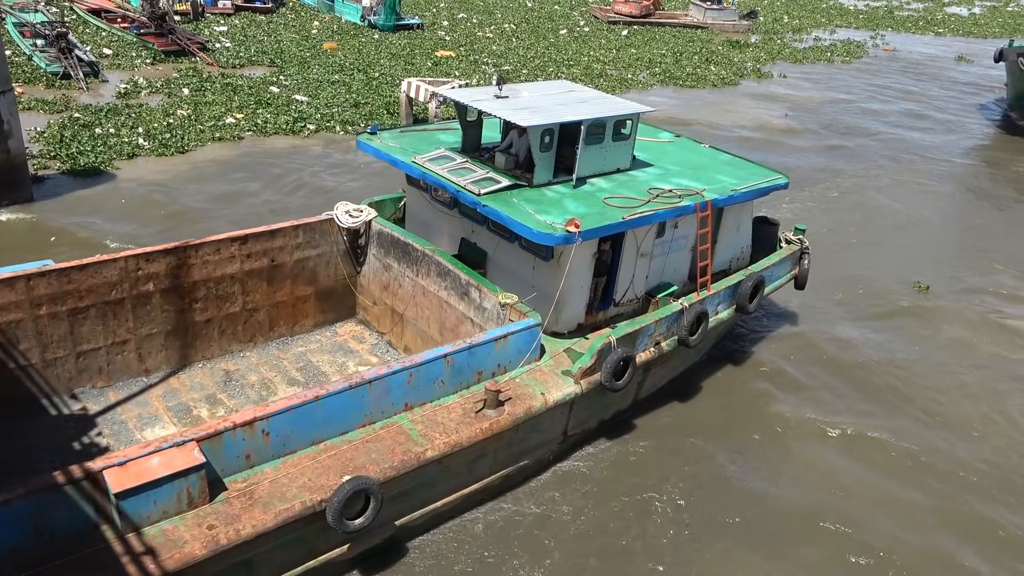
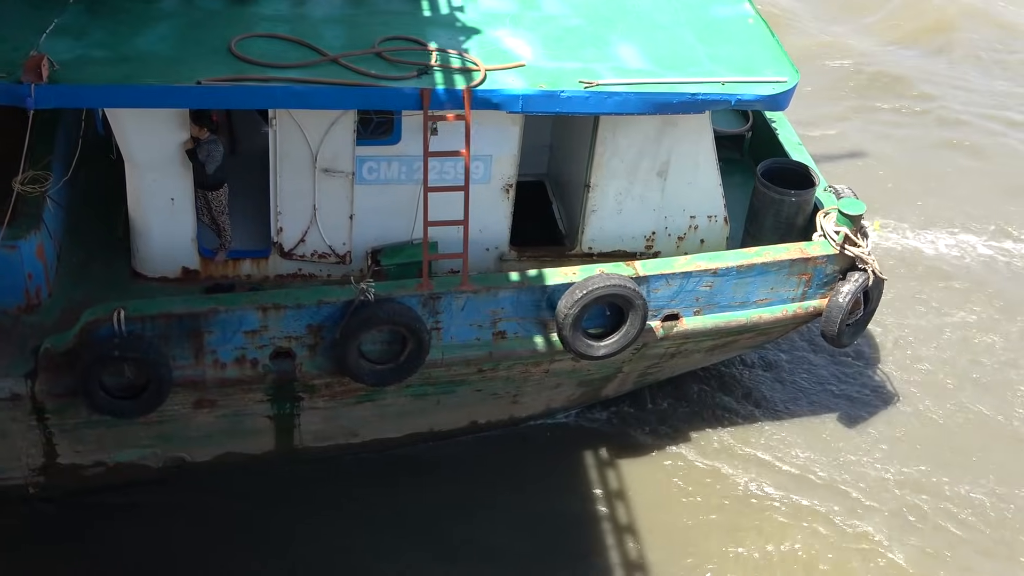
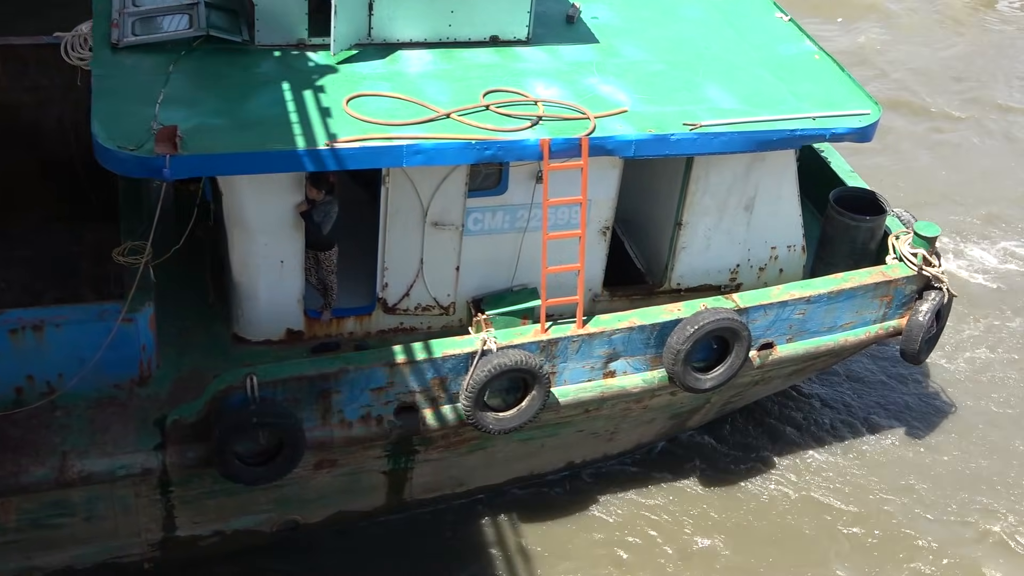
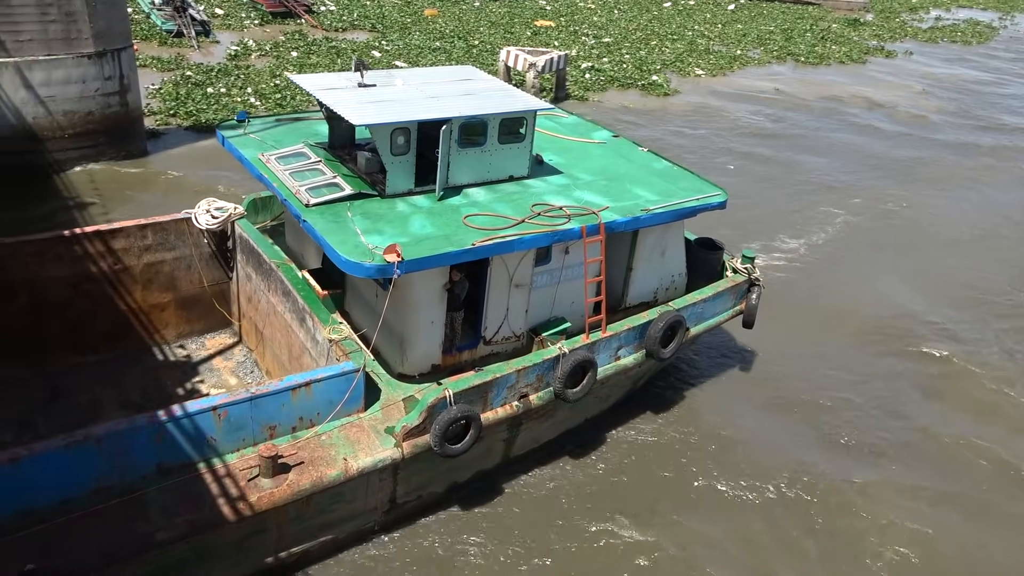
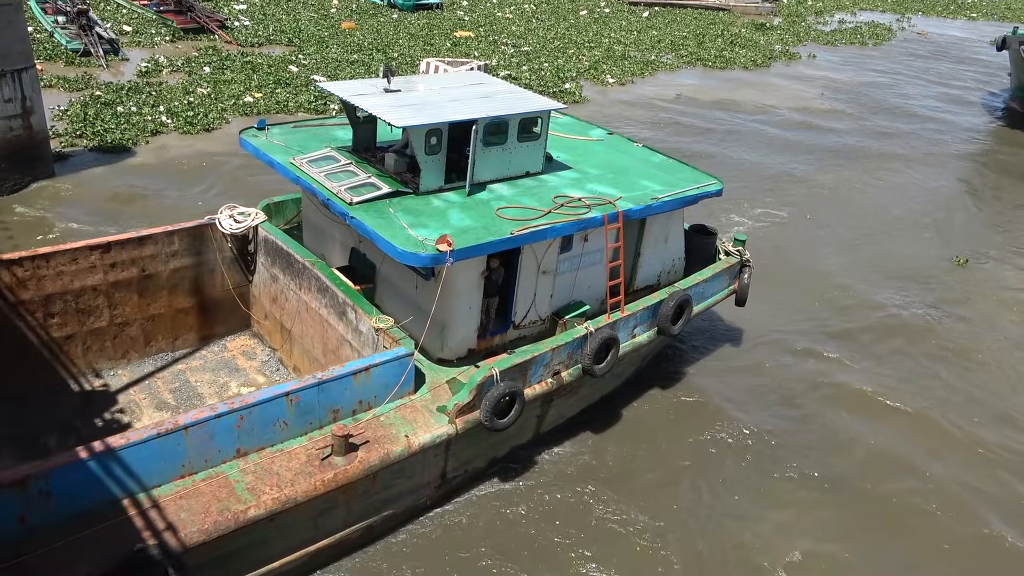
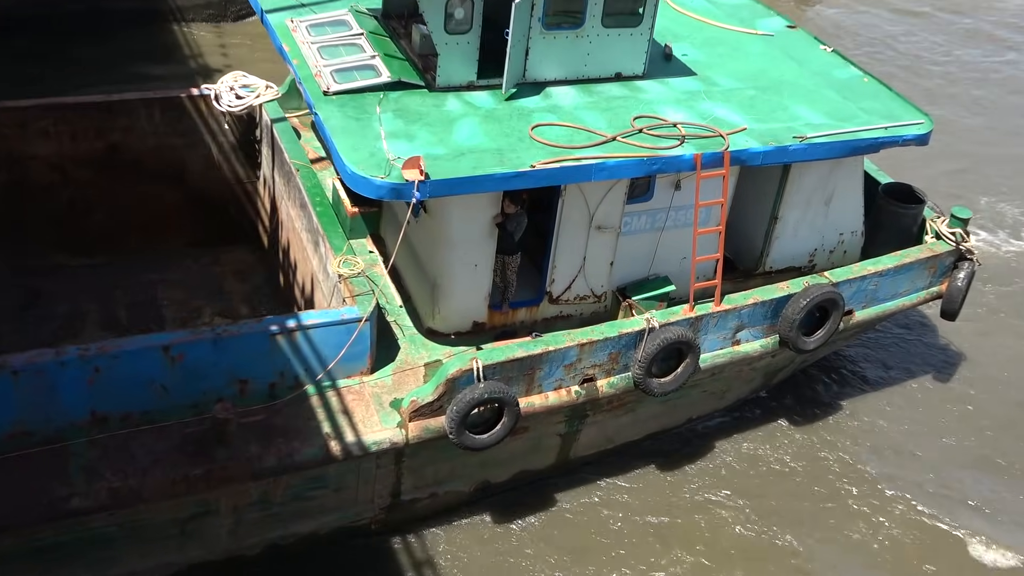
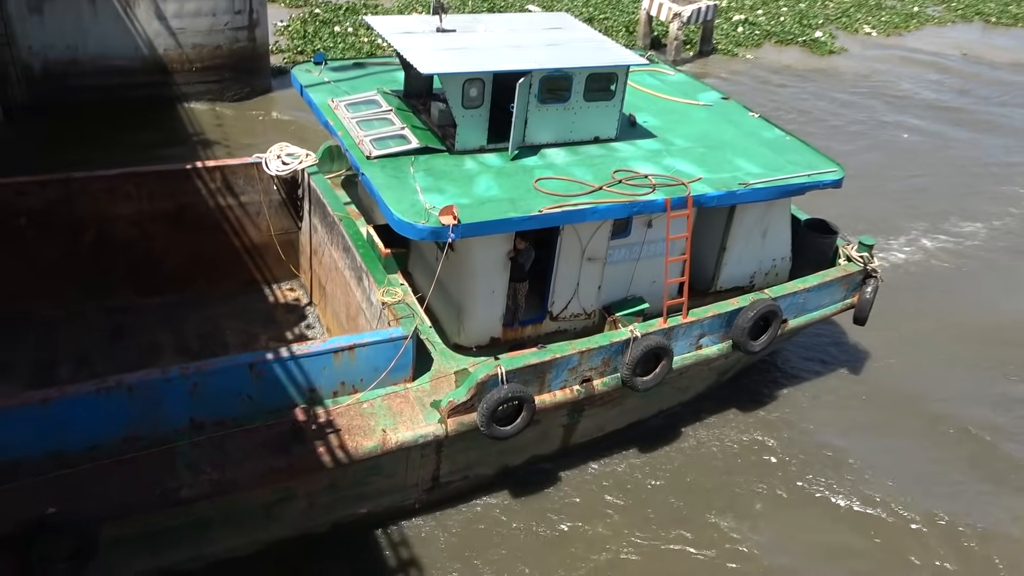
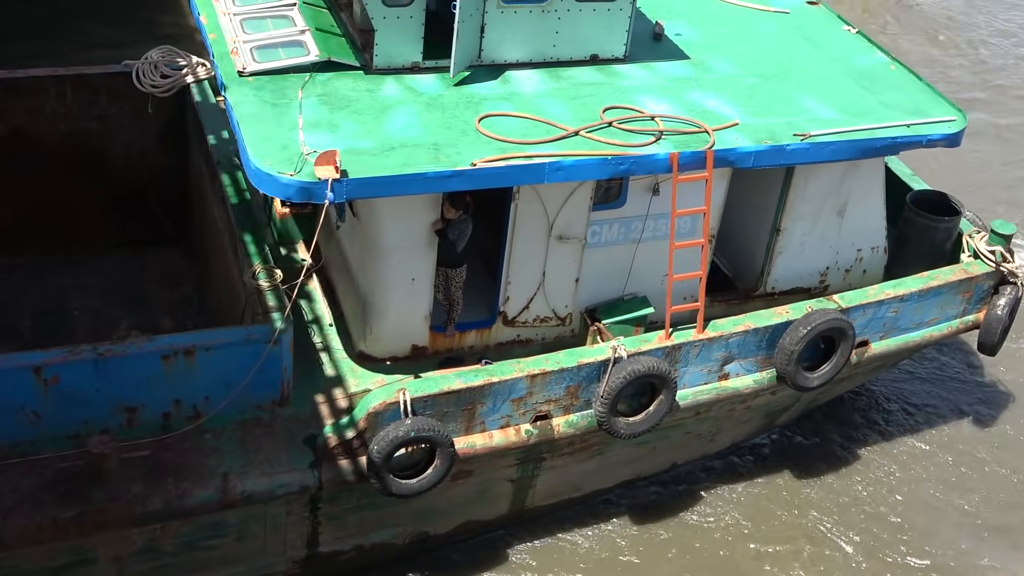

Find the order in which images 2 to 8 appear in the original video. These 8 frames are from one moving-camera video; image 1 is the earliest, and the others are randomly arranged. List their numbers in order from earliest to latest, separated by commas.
5, 4, 7, 6, 8, 3, 2
